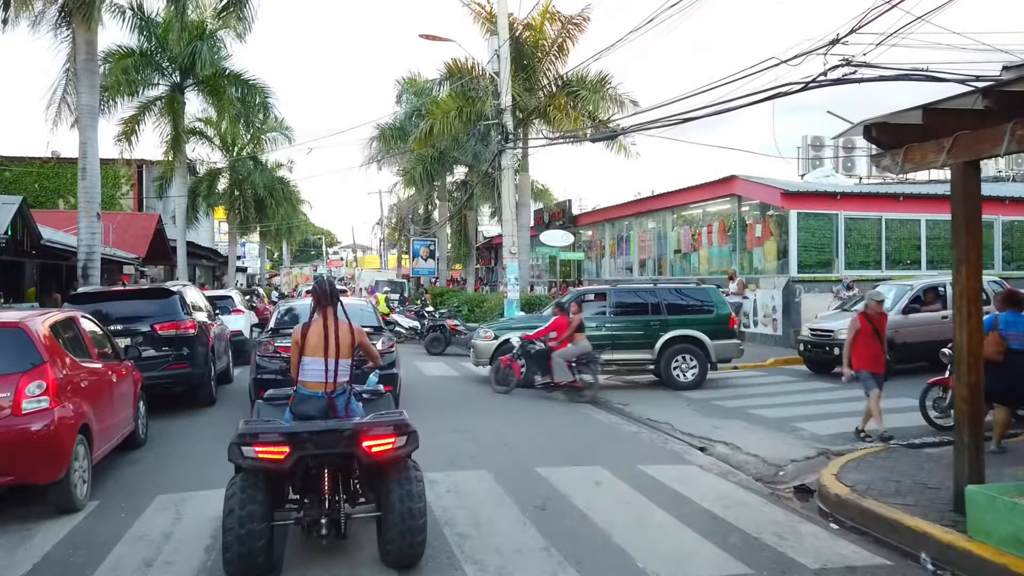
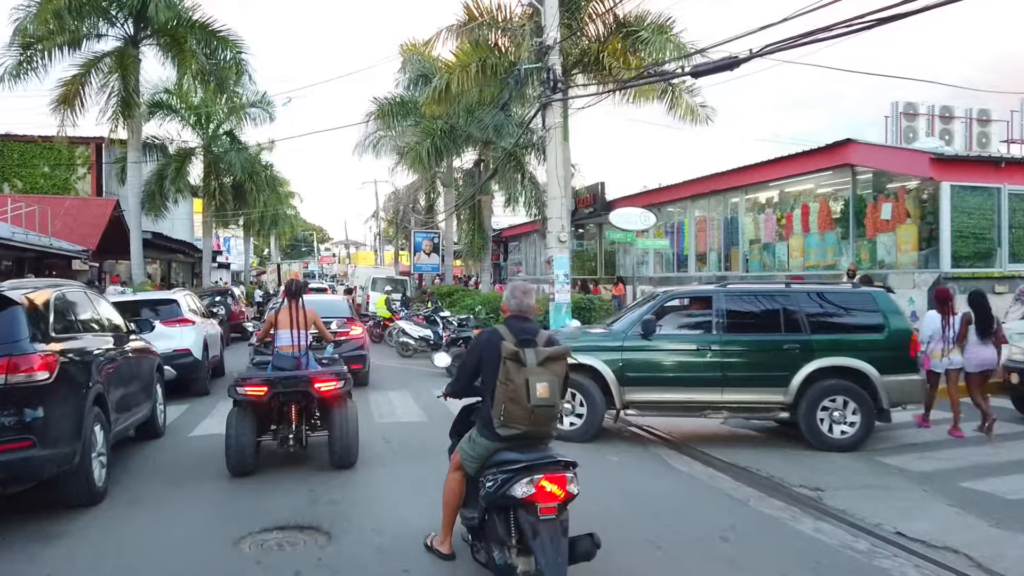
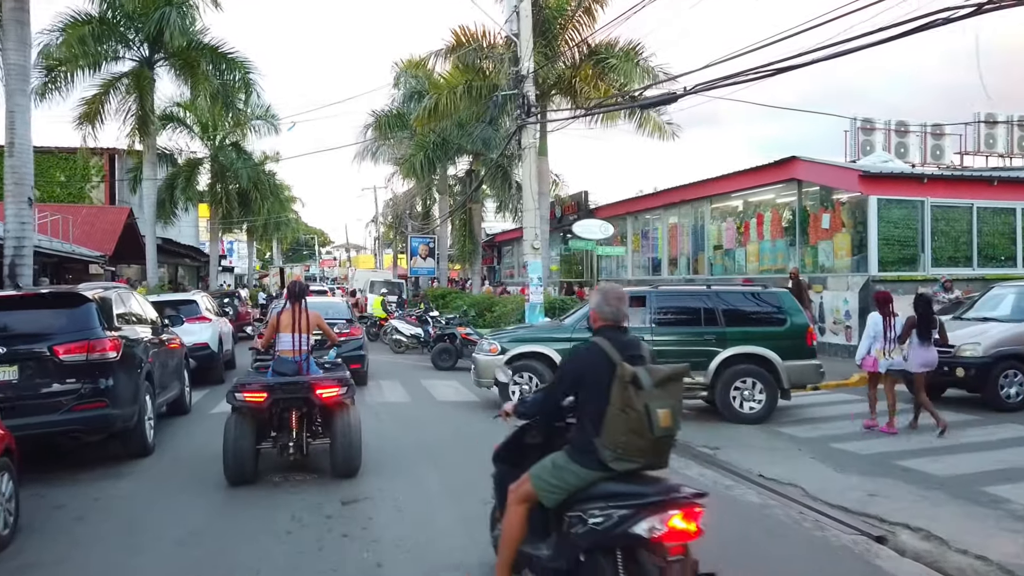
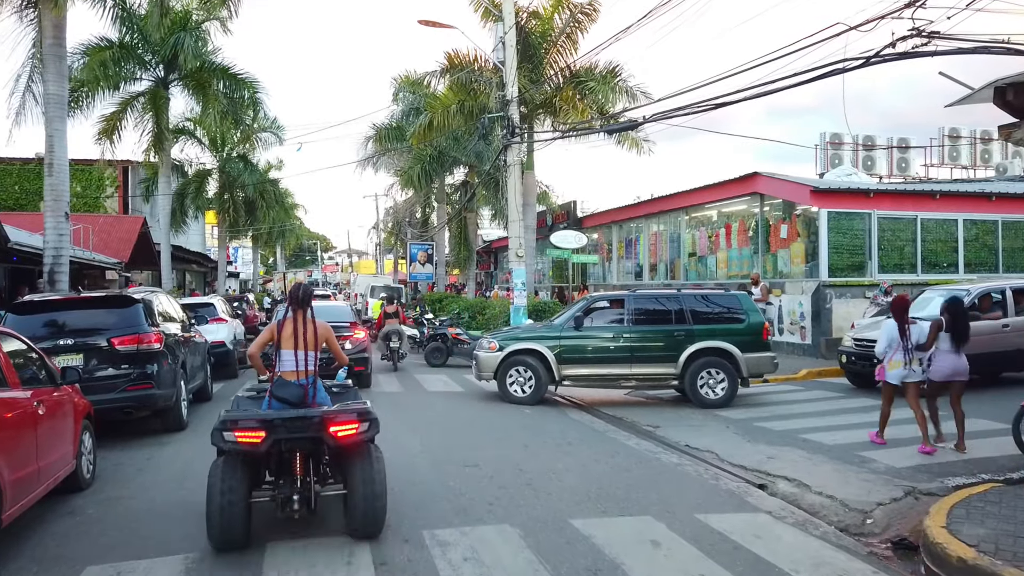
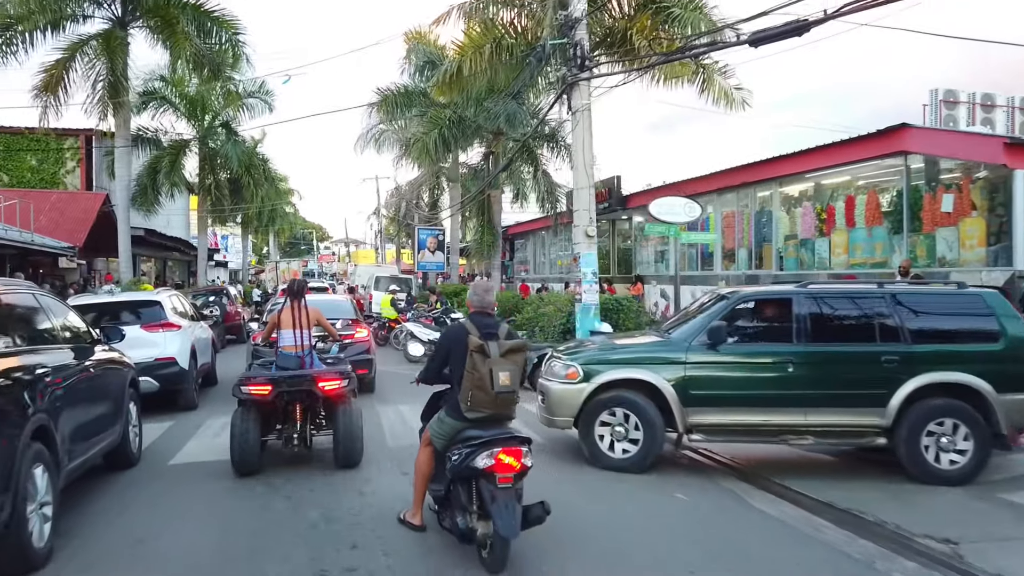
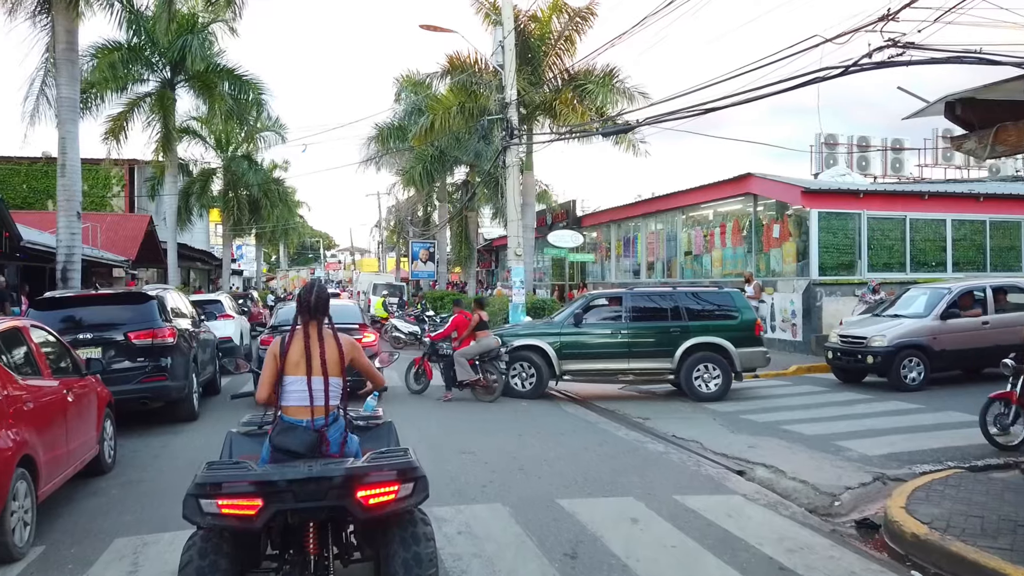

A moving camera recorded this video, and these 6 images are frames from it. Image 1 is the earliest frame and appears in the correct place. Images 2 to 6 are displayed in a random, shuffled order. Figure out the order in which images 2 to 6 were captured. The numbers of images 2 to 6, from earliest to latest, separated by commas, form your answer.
6, 4, 3, 2, 5
